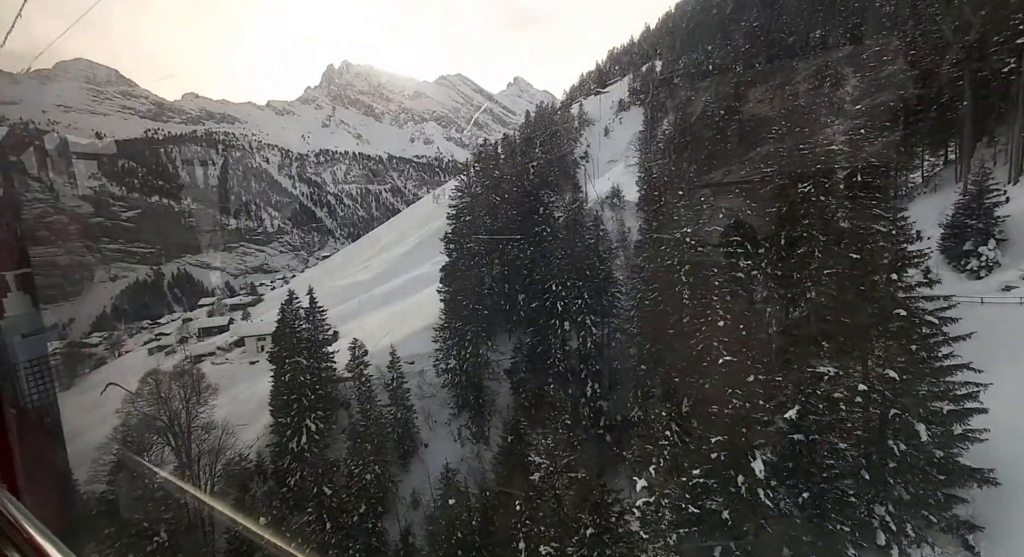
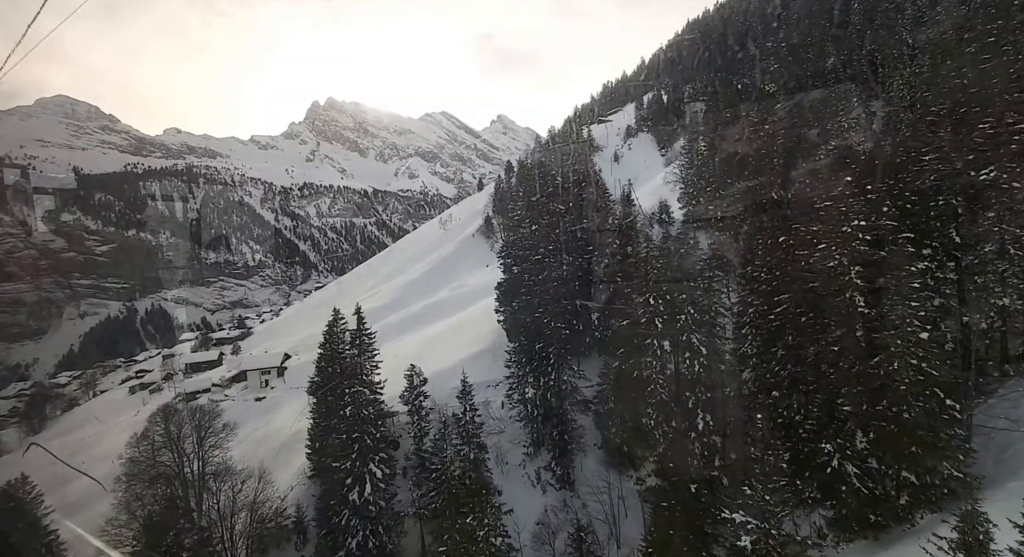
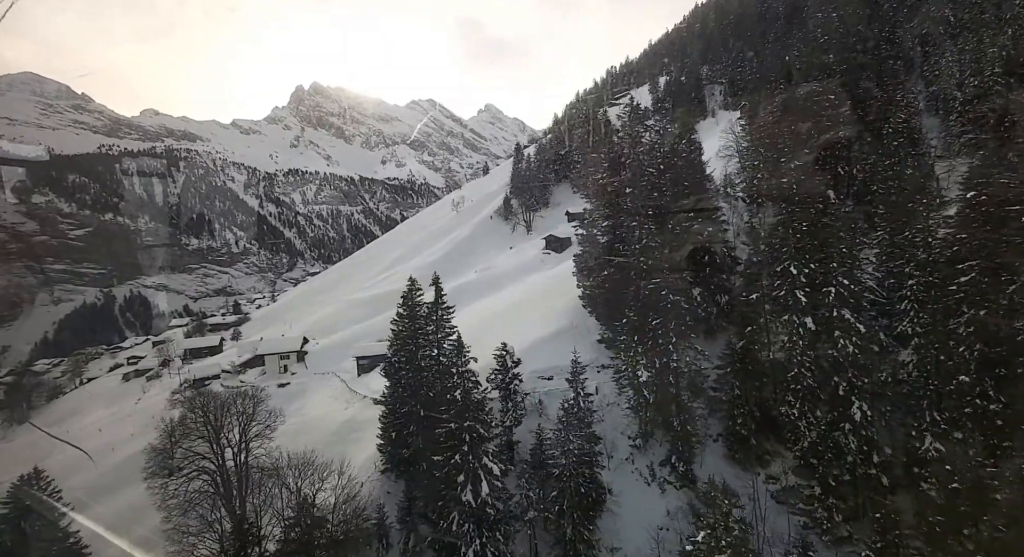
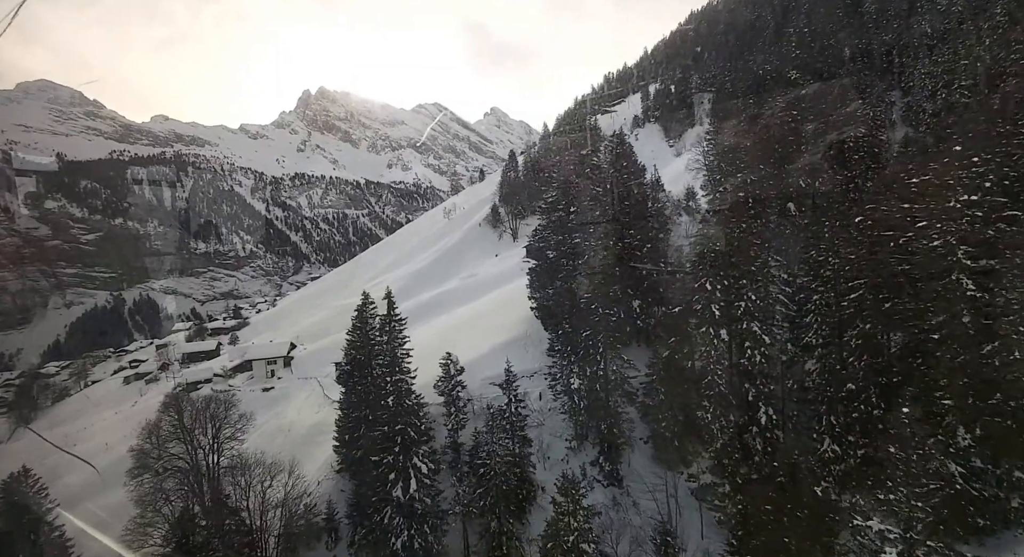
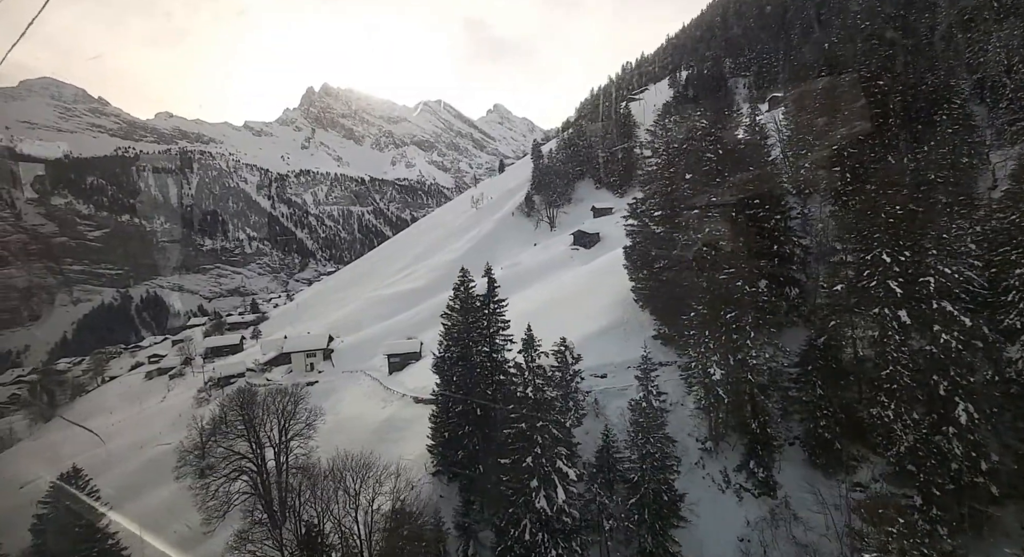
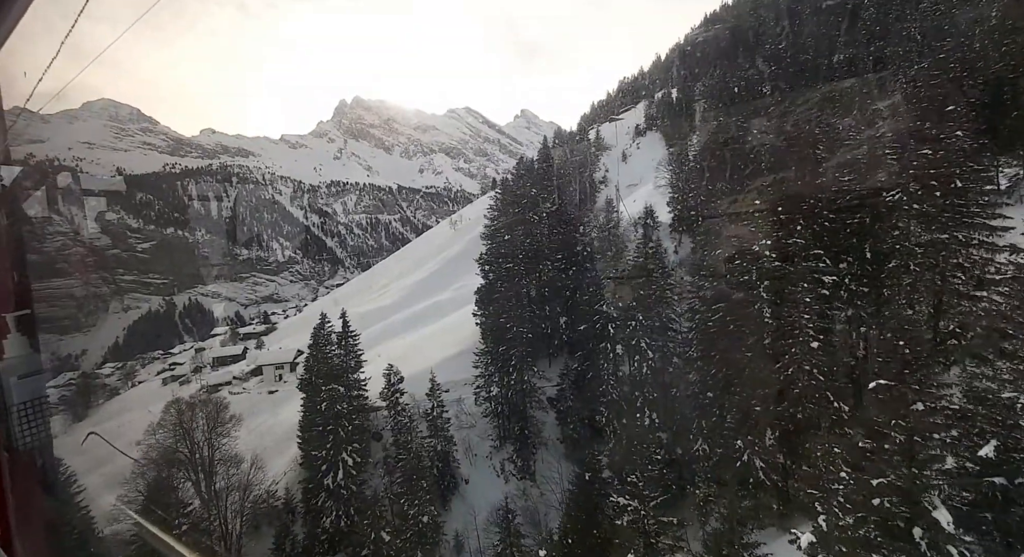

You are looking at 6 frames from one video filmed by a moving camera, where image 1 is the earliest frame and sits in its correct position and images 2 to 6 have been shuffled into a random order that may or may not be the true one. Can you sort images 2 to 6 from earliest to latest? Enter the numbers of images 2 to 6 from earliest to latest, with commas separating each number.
6, 2, 4, 3, 5
